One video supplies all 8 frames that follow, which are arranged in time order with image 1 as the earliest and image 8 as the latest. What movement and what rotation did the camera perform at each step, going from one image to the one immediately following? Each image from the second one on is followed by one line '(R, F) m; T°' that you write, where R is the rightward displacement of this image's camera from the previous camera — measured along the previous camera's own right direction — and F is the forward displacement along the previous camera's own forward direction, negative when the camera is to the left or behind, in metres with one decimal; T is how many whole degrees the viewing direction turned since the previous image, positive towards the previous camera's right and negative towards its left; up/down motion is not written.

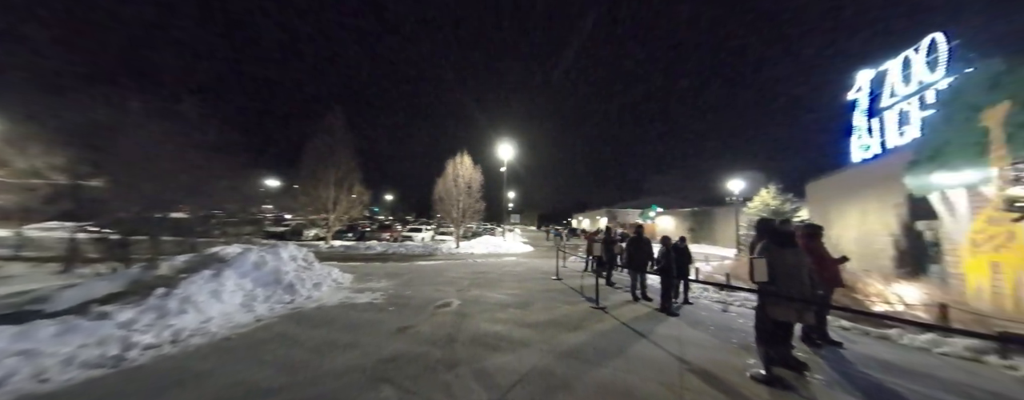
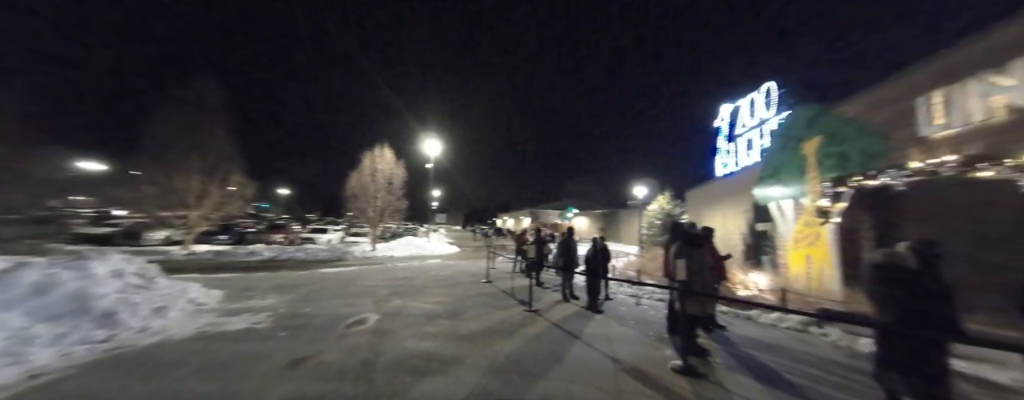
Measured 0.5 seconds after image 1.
(-0.2, +0.4) m; +16°
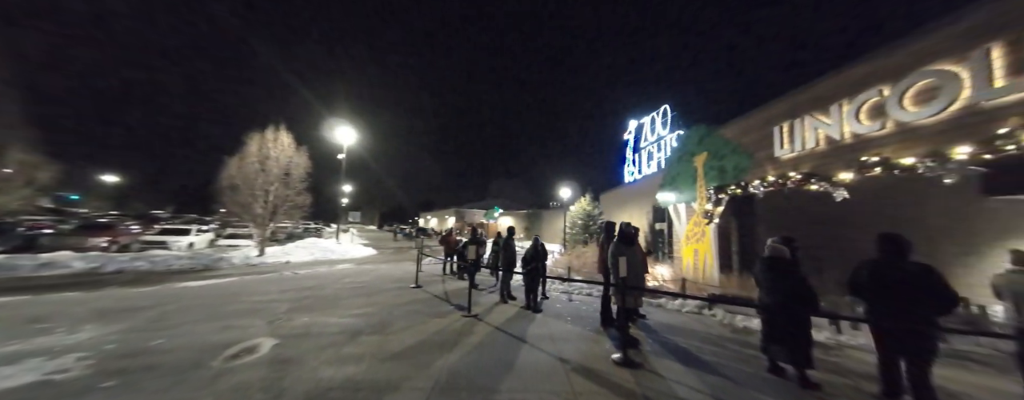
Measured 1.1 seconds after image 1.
(-0.4, +0.4) m; +16°
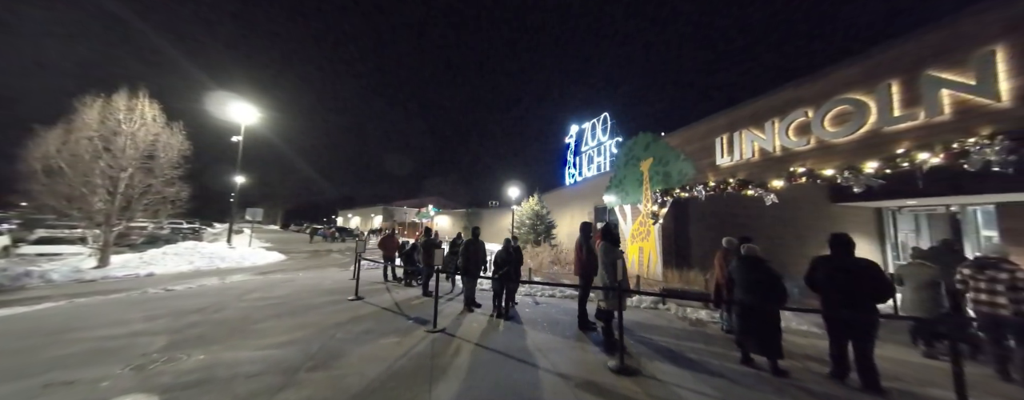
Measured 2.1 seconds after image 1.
(-0.8, +0.7) m; +14°
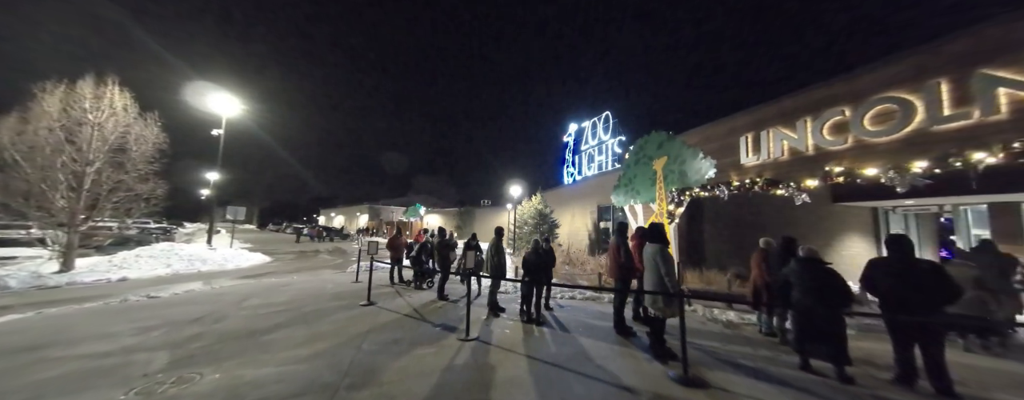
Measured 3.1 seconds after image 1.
(-0.9, +0.4) m; +3°
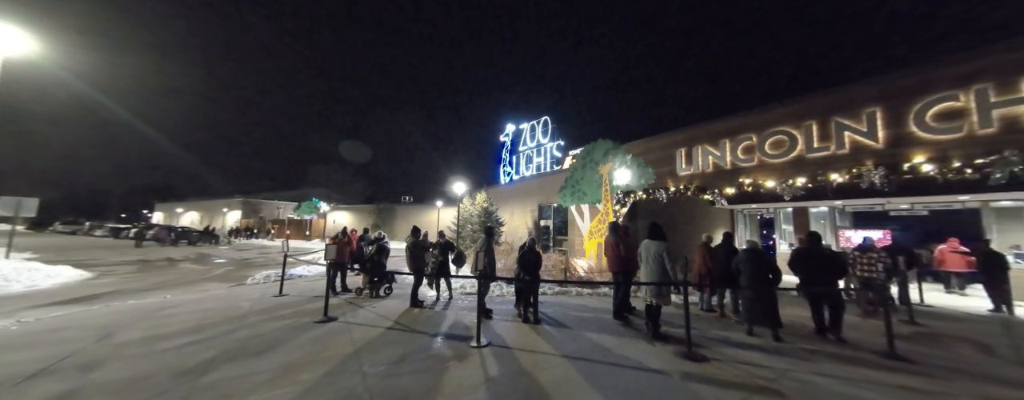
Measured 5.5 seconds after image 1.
(-1.7, +0.4) m; +18°
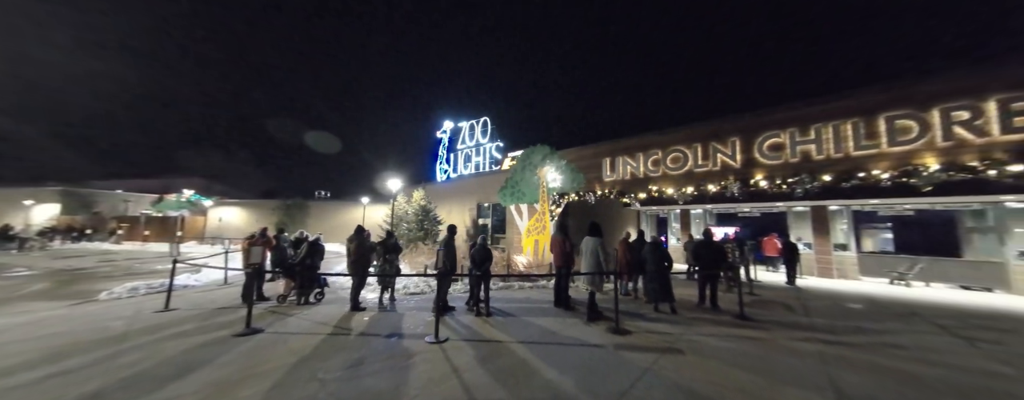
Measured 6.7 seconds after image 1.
(-0.5, -0.3) m; +14°
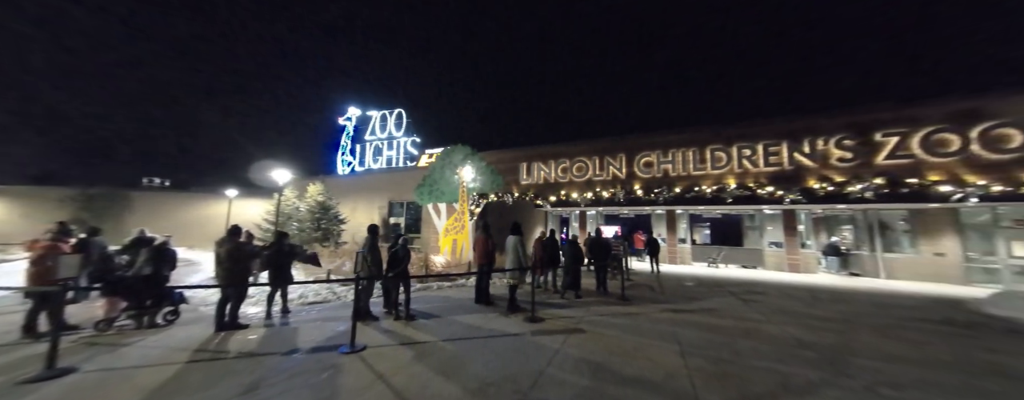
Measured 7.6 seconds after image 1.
(-0.3, -0.2) m; +18°
